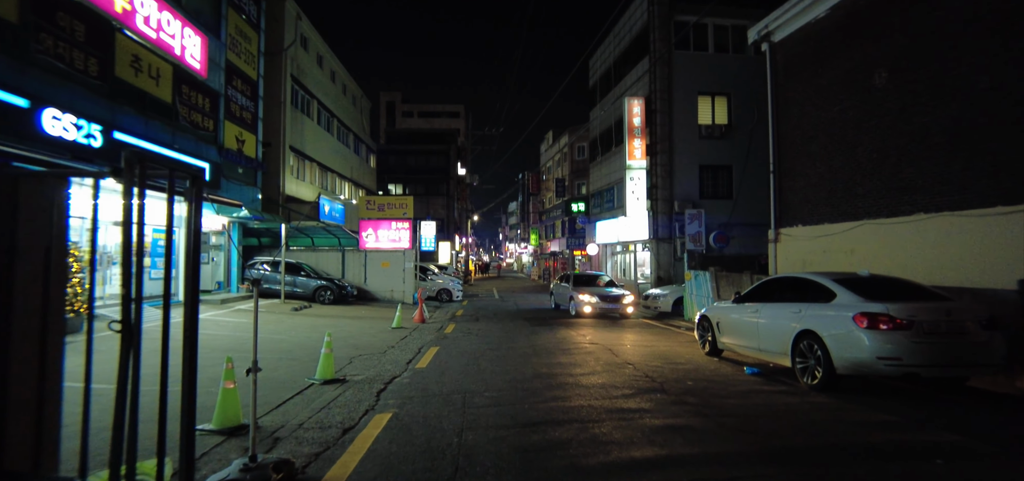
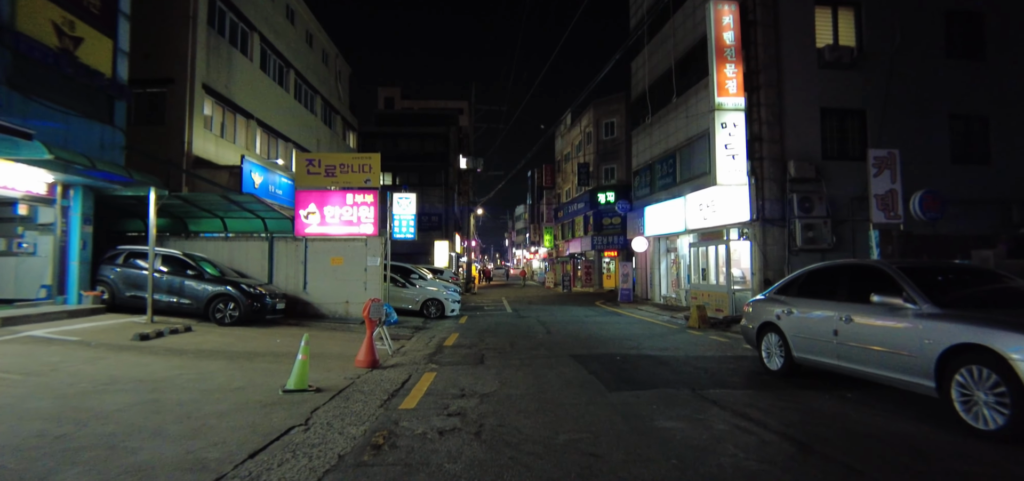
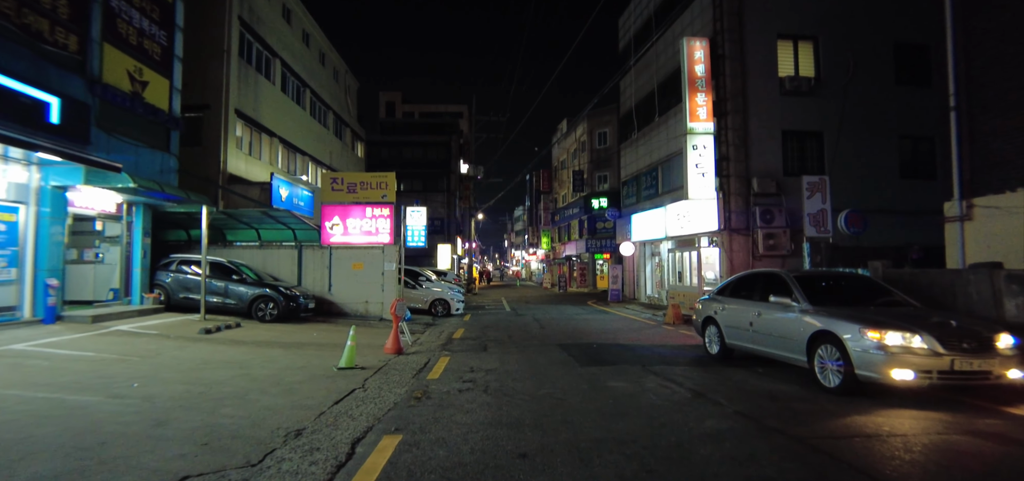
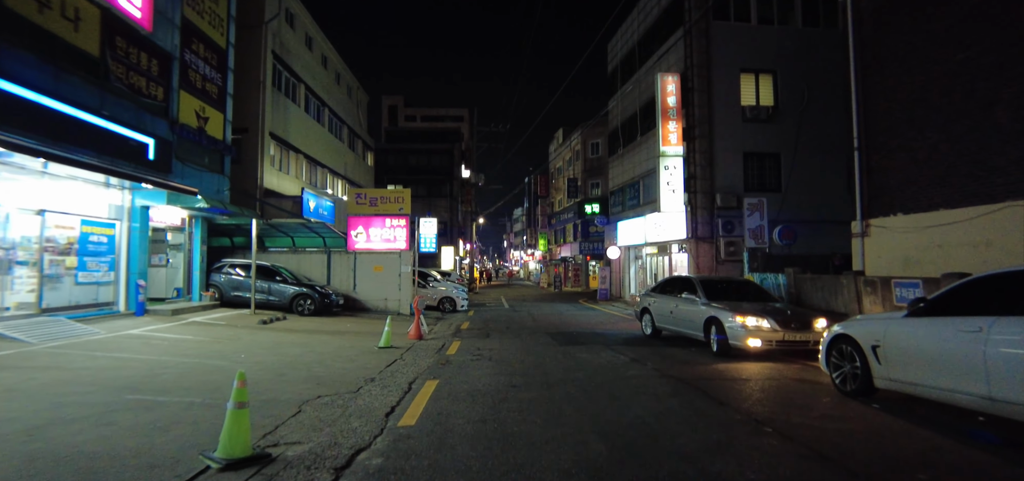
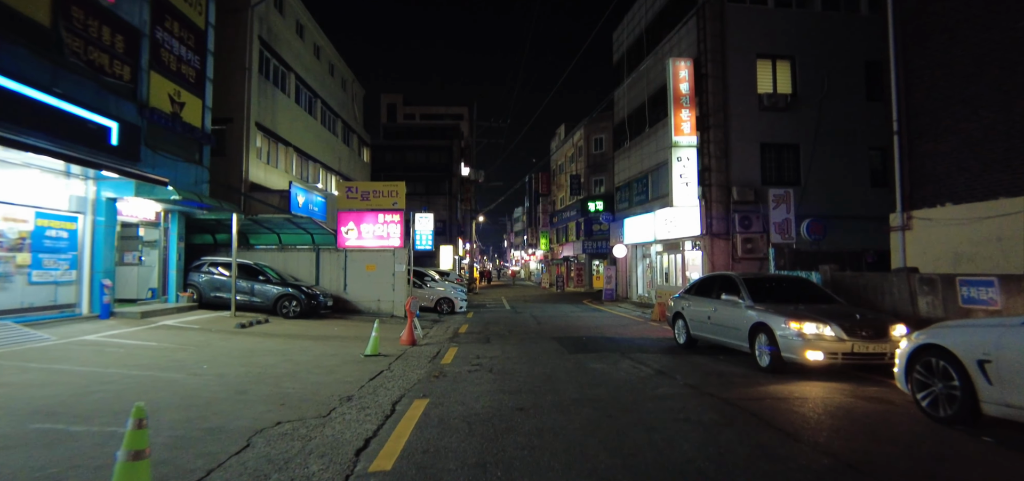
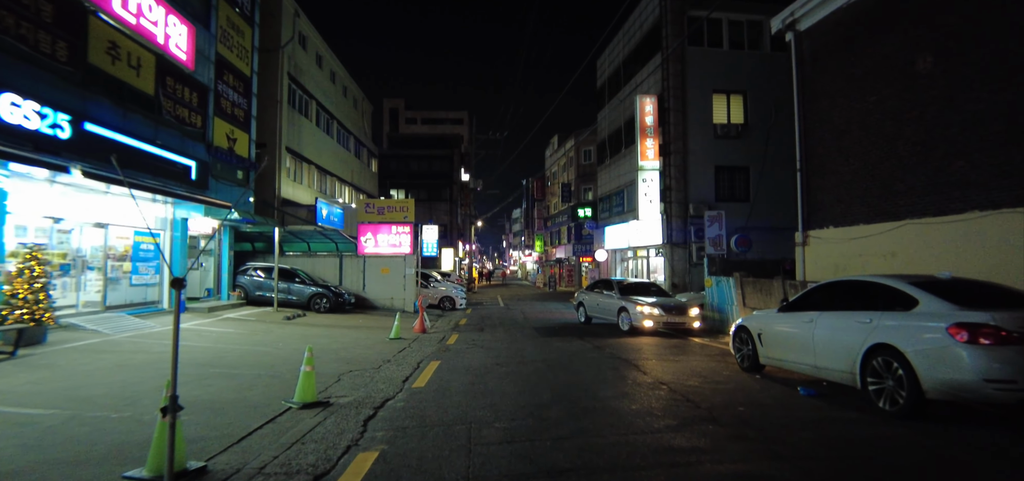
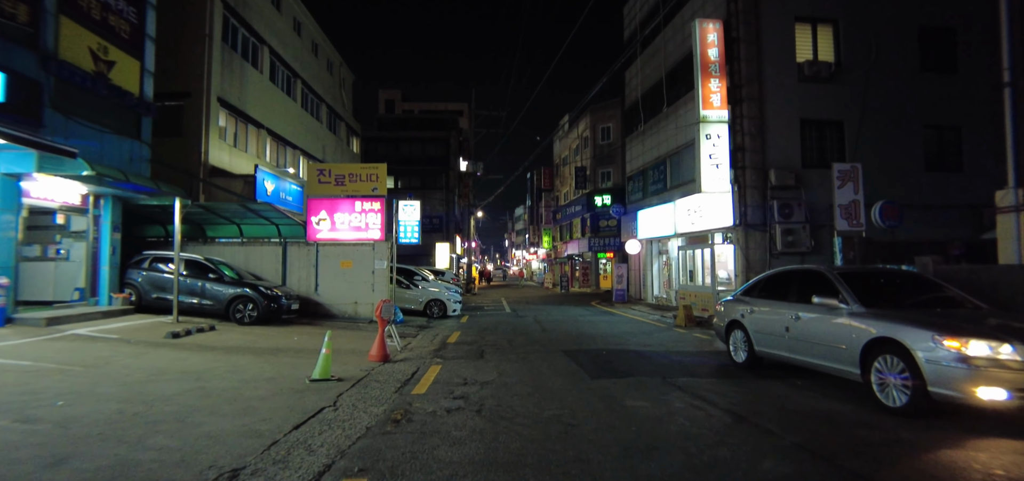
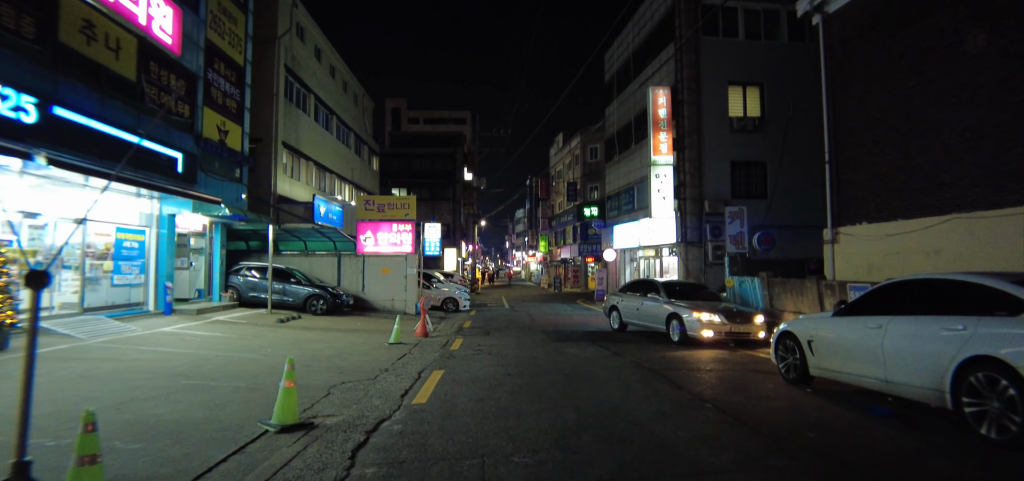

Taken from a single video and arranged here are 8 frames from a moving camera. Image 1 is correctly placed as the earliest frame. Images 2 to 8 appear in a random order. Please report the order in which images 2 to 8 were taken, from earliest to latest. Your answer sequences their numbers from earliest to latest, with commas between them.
6, 8, 4, 5, 3, 7, 2
